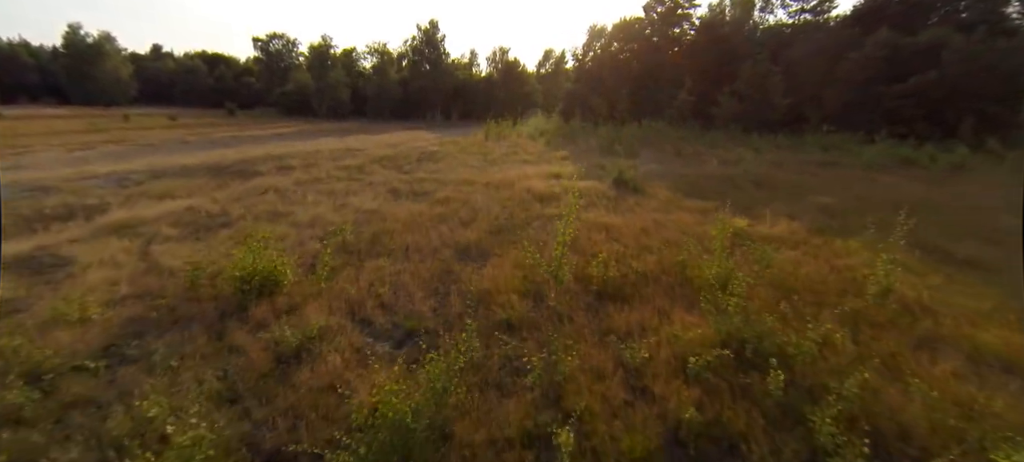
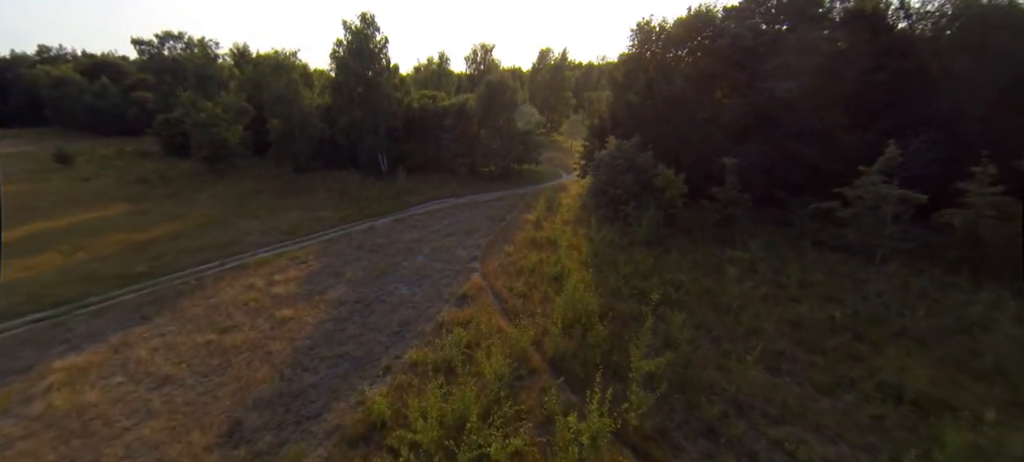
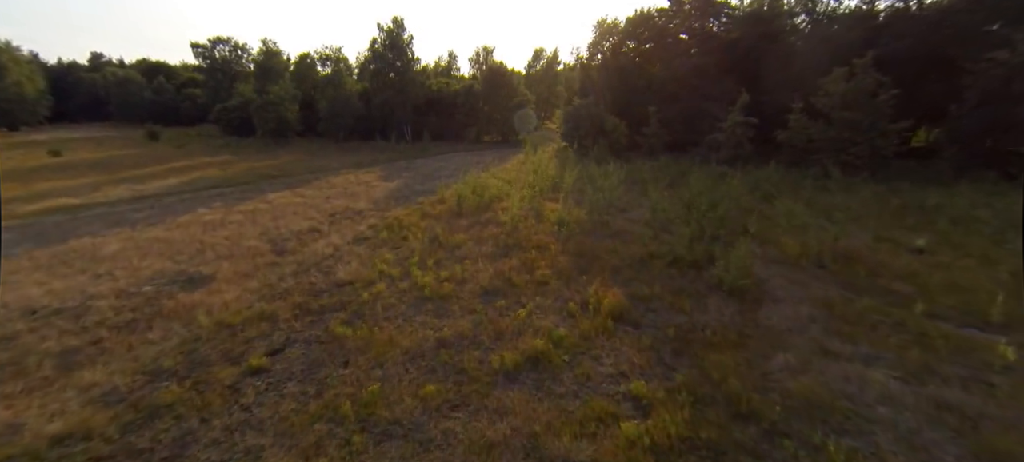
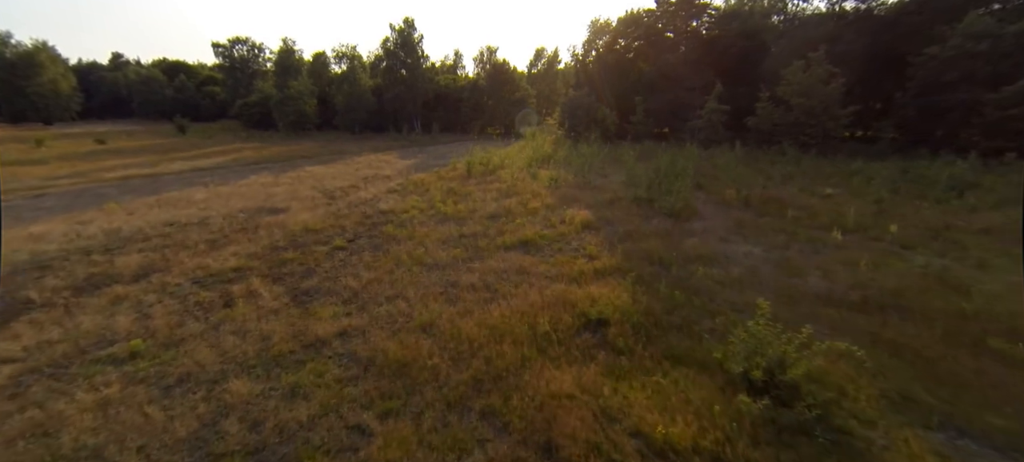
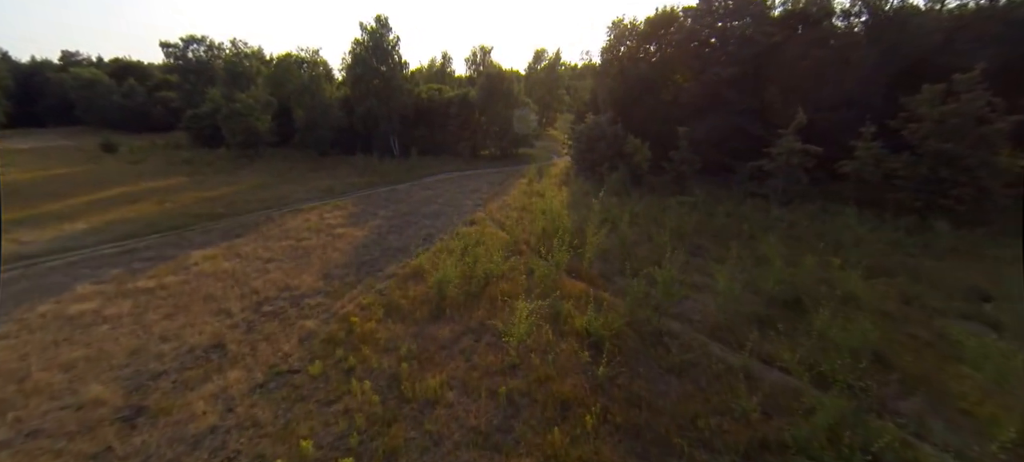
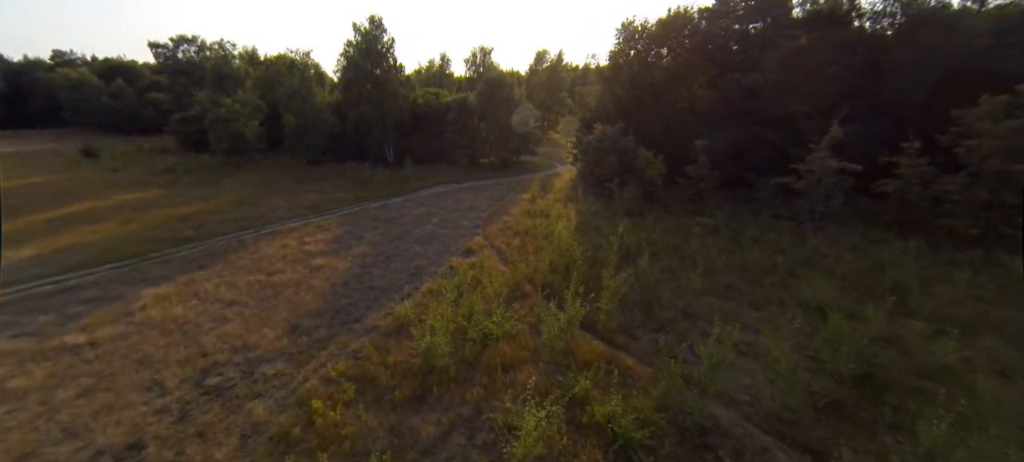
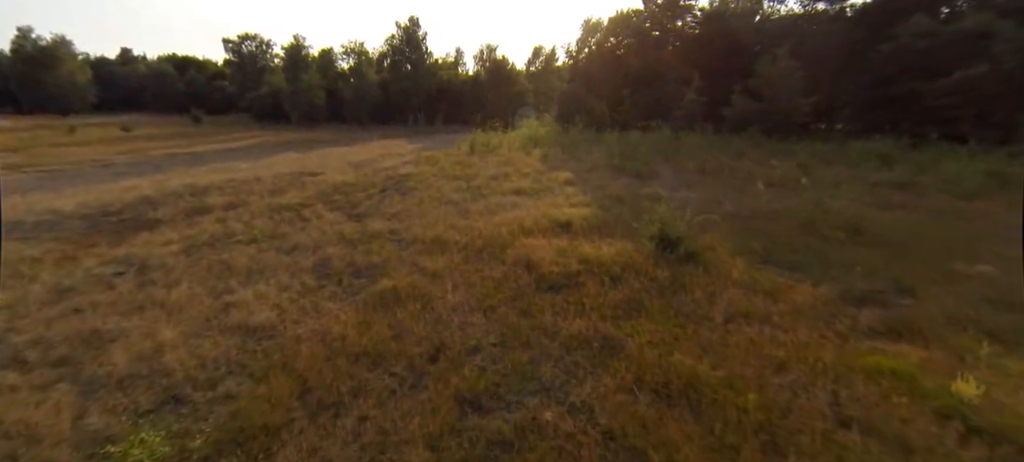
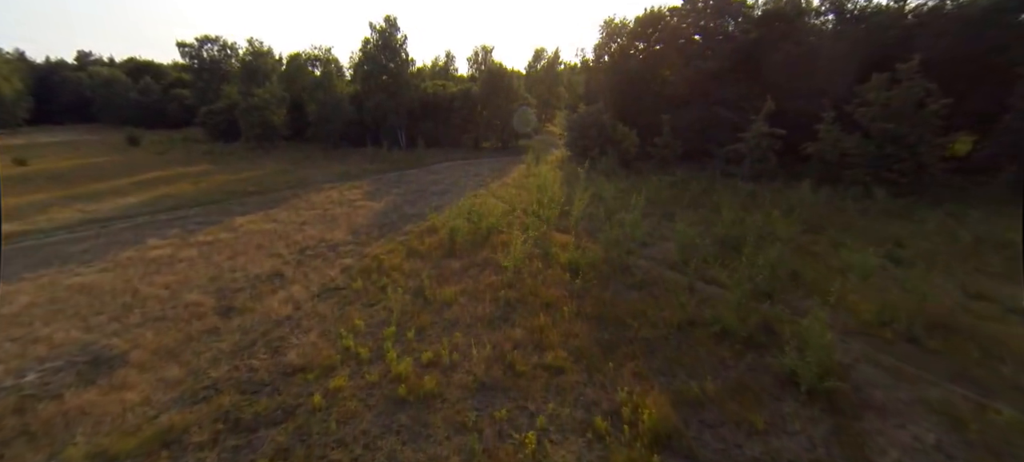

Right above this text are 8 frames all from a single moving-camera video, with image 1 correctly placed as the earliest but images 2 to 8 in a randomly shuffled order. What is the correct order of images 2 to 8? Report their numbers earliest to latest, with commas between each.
7, 4, 3, 8, 5, 6, 2
